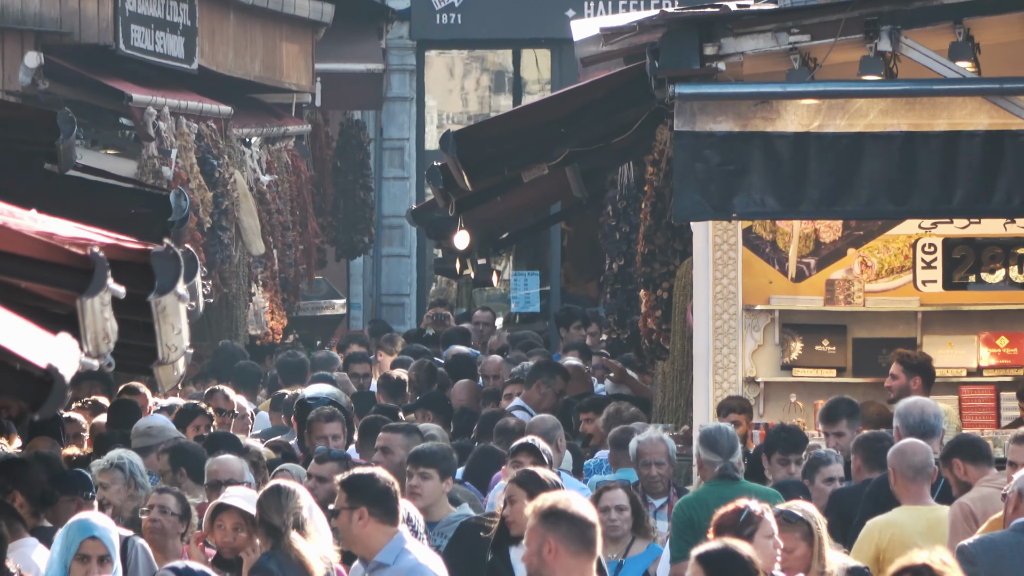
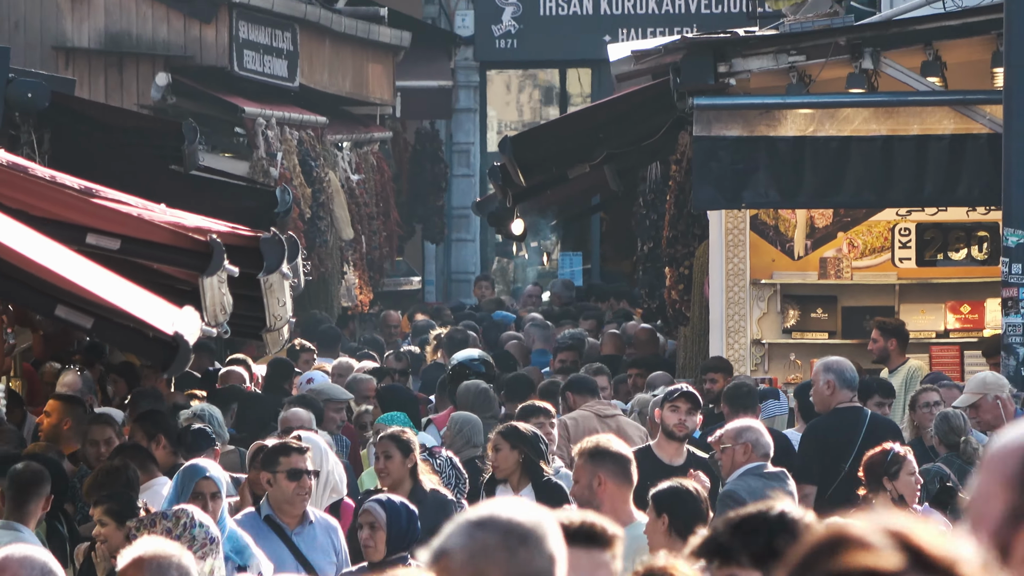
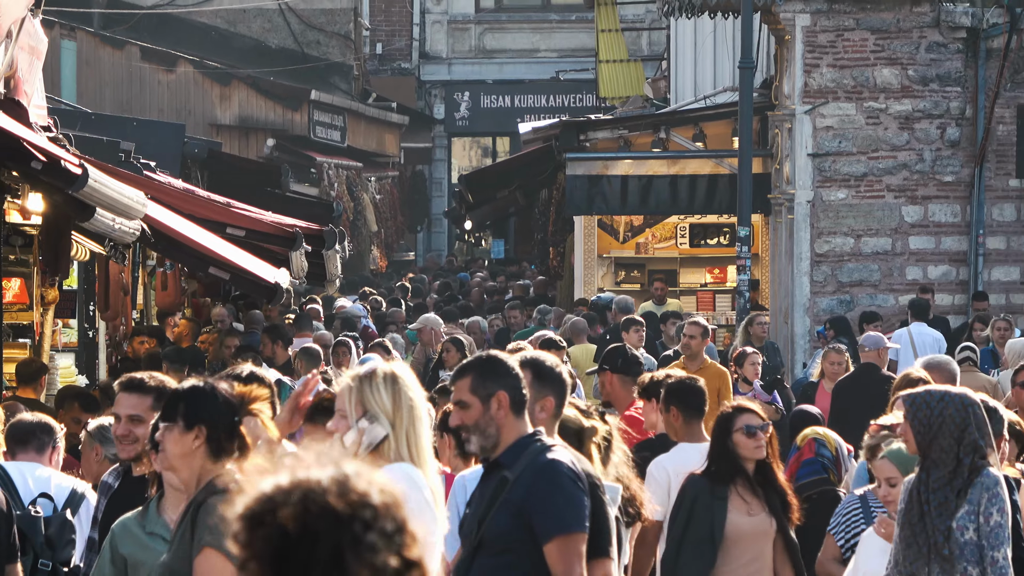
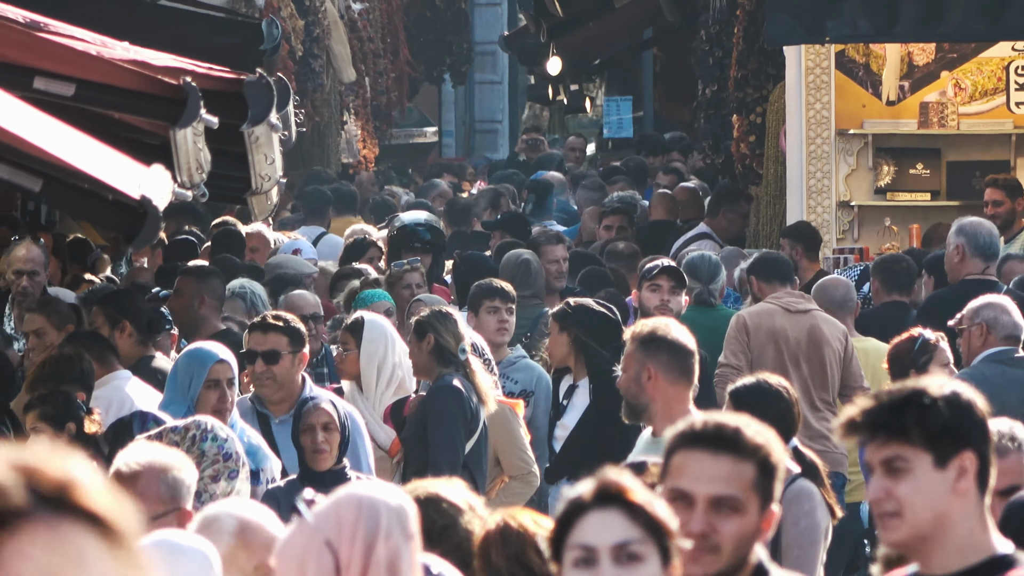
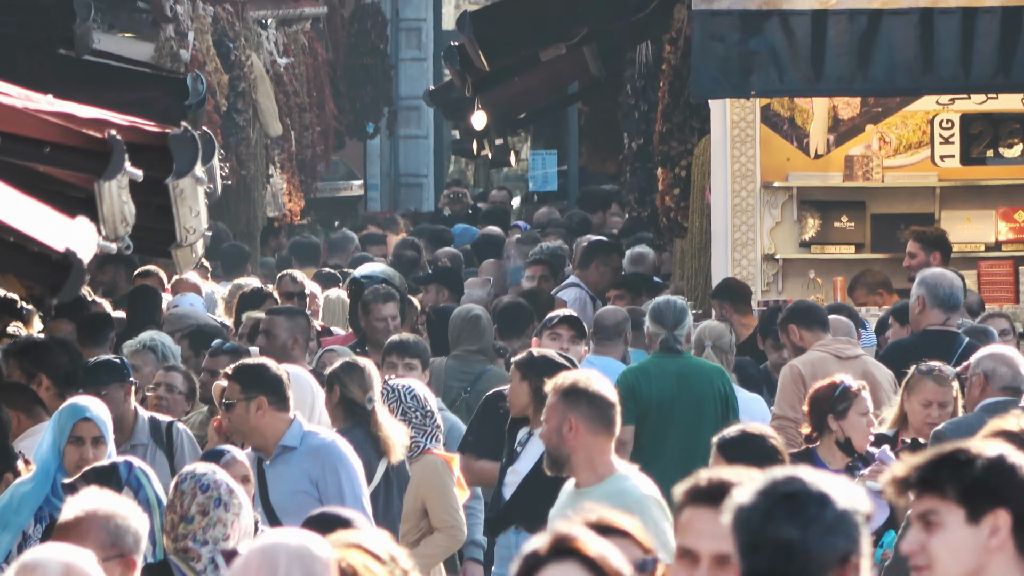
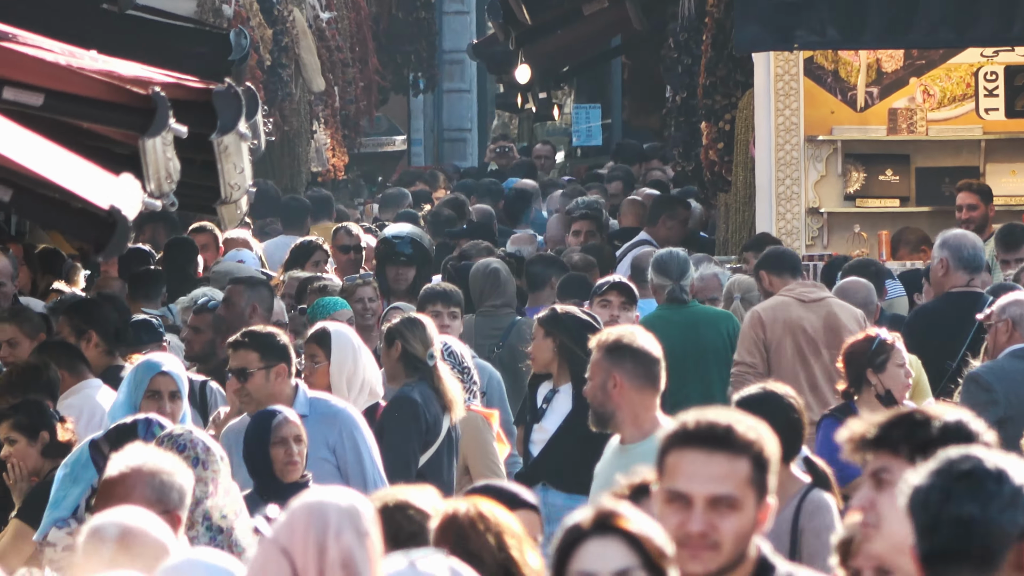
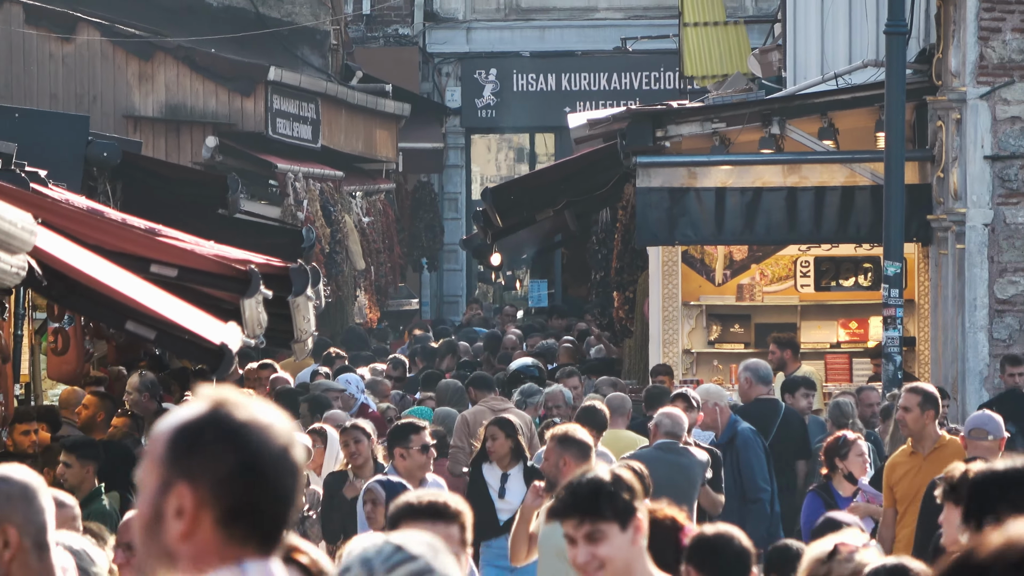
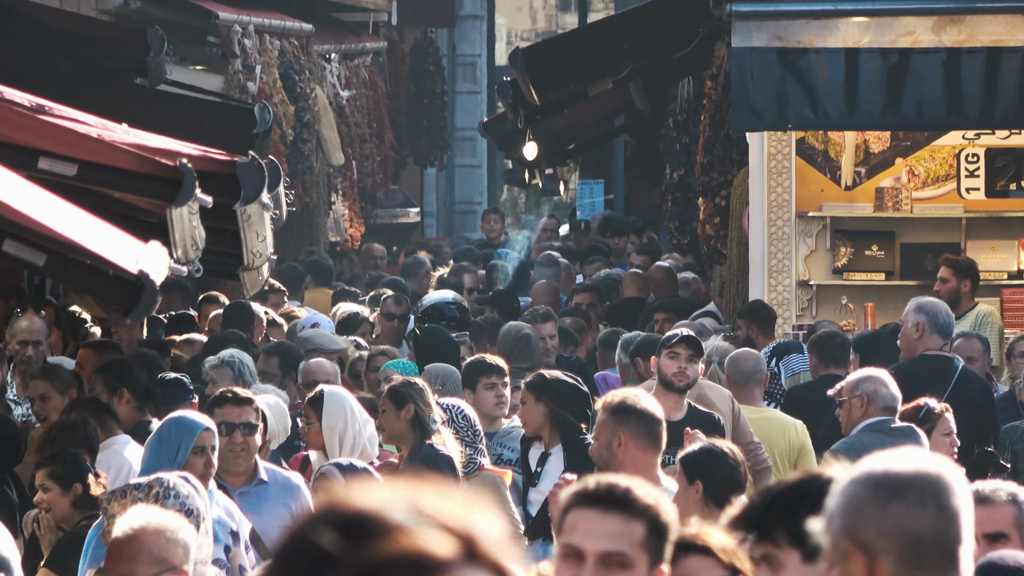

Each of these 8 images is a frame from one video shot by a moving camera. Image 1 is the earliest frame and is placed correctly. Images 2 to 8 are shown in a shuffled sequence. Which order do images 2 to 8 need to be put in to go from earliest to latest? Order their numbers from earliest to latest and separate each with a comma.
5, 6, 4, 8, 2, 7, 3
